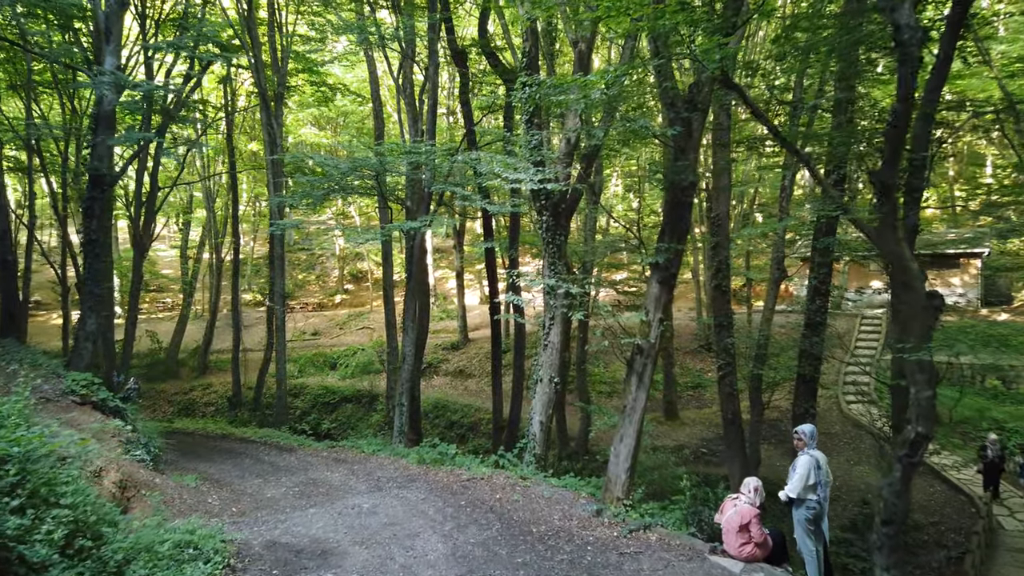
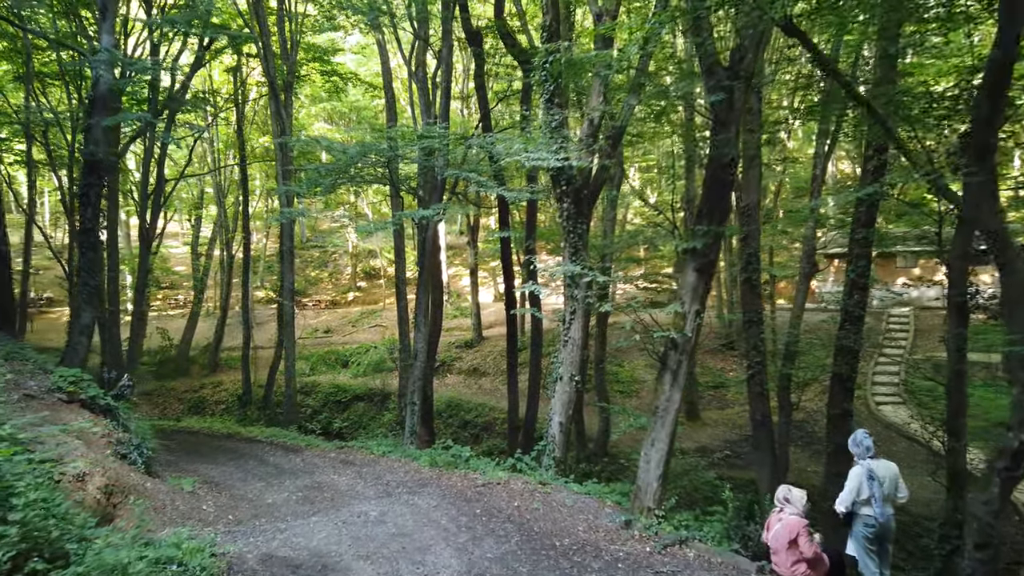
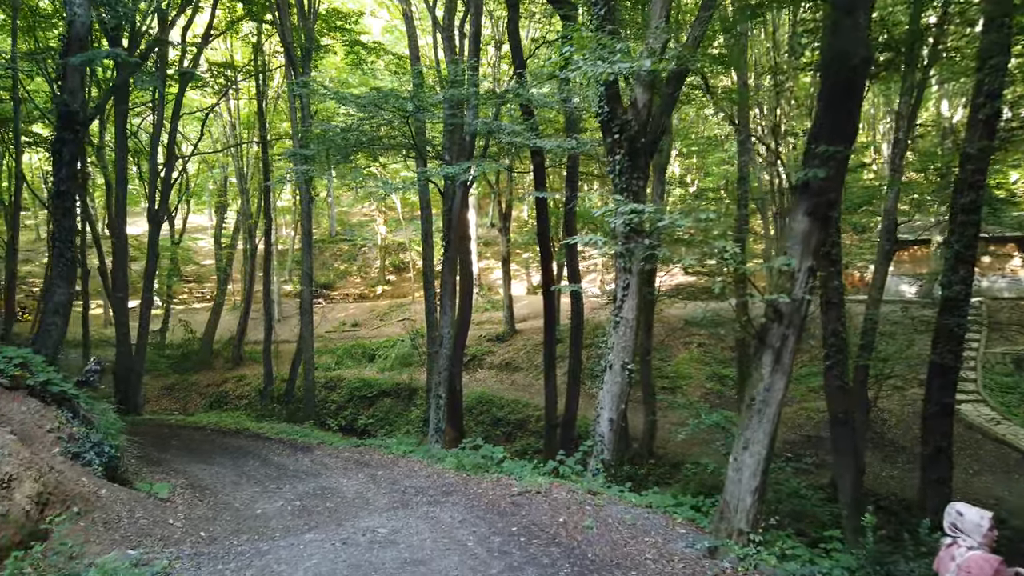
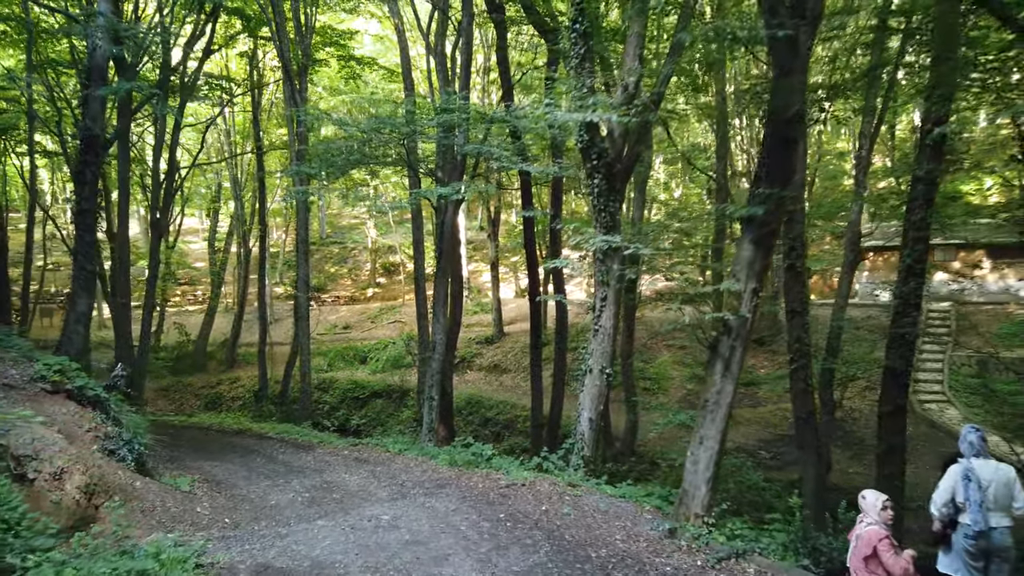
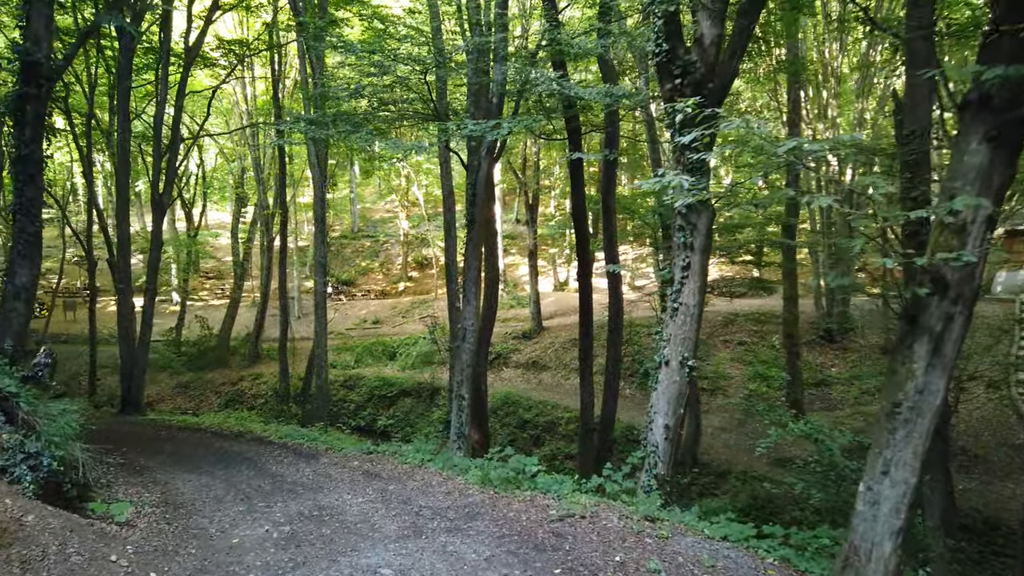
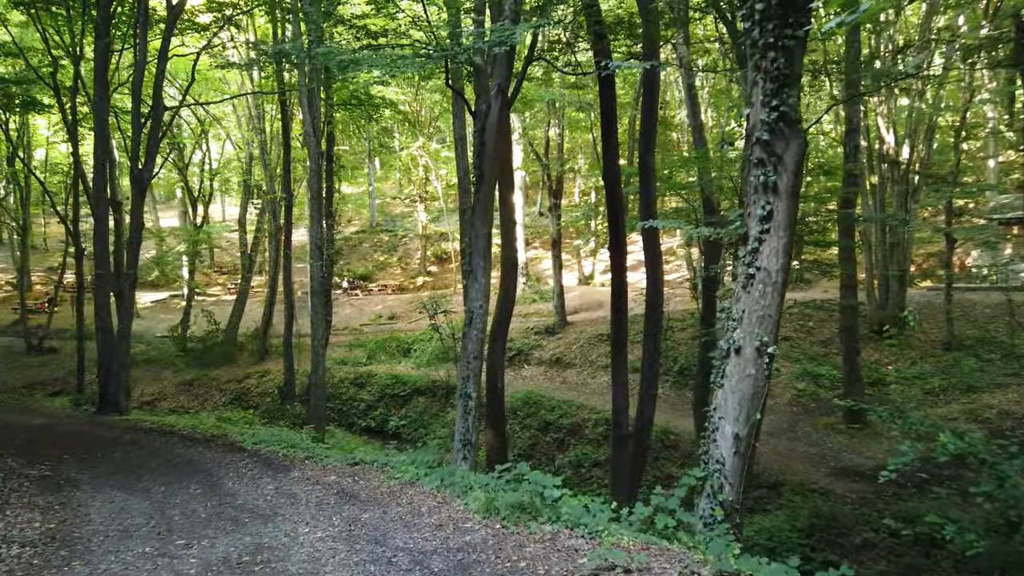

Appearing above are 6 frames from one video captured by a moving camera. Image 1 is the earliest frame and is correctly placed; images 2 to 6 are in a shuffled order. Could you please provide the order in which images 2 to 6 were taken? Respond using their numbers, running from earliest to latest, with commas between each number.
2, 4, 3, 5, 6
